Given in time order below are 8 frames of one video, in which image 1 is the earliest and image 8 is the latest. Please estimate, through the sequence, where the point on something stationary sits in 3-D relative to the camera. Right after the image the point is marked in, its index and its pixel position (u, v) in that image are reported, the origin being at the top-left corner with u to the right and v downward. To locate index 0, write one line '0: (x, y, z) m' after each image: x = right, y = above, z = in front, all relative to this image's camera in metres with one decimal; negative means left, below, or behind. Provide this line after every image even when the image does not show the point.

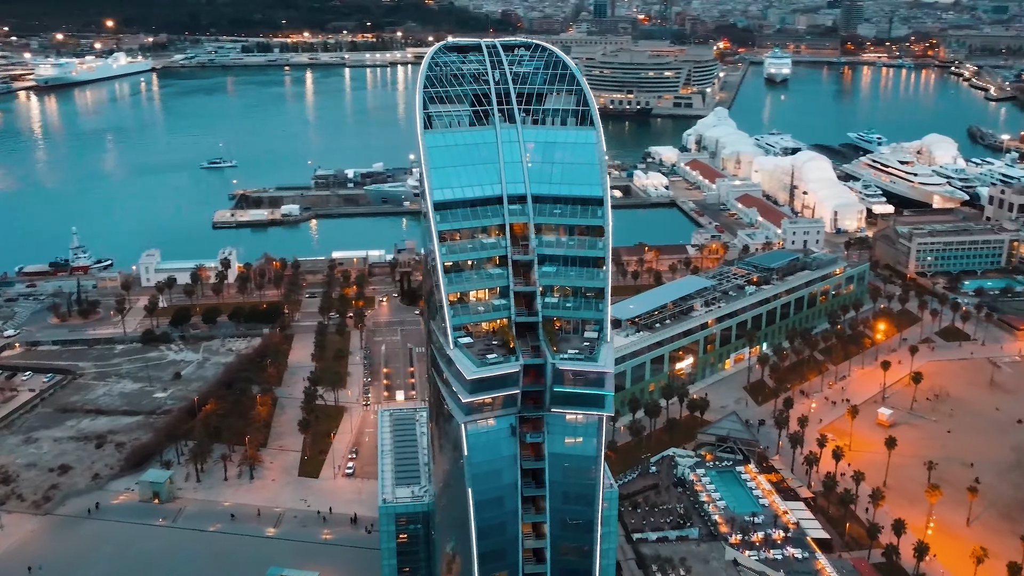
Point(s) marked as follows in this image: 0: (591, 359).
0: (+1.6, -1.4, +19.2) m
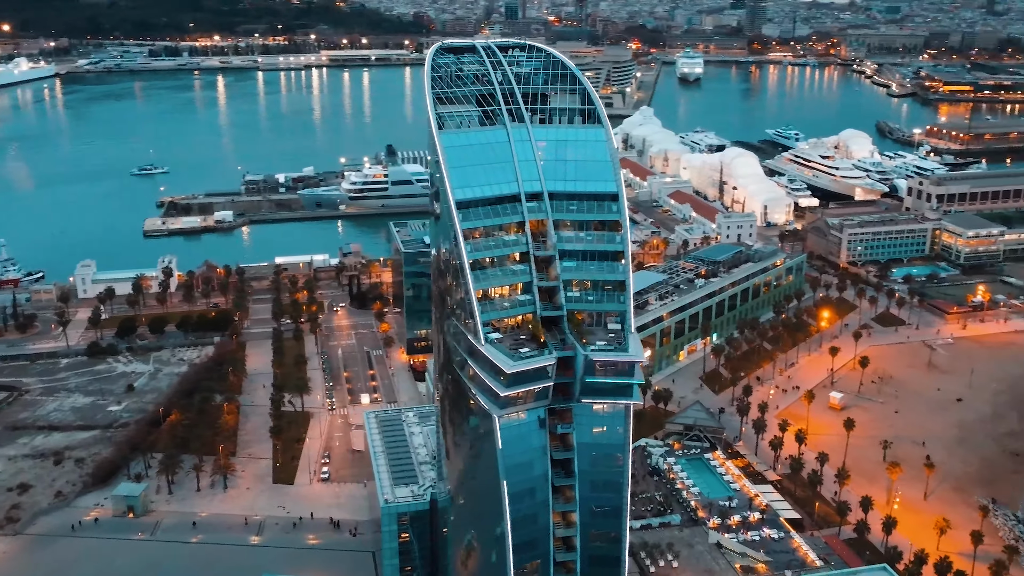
0: (+2.2, -1.2, +19.8) m
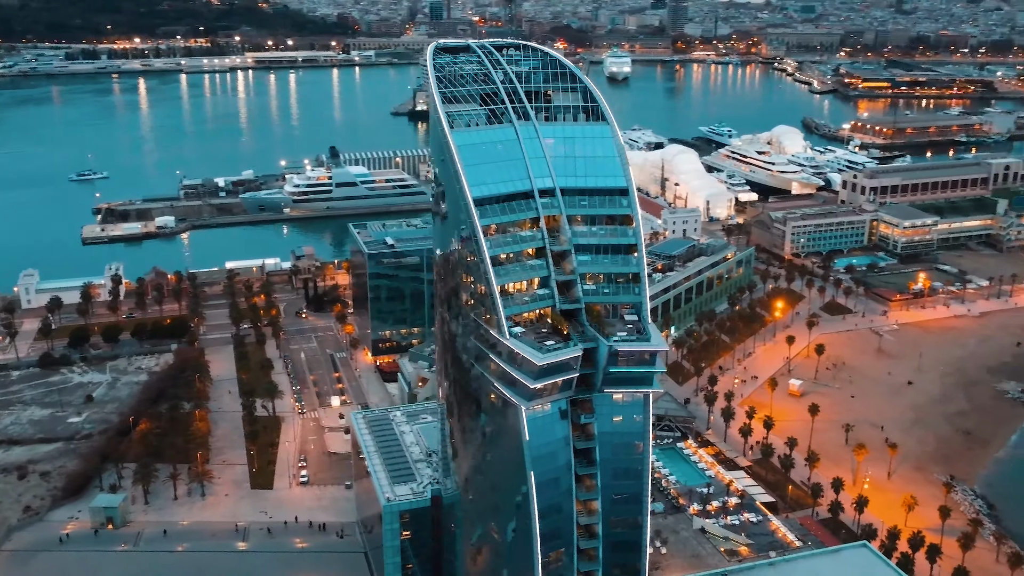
0: (+2.7, -1.1, +20.3) m
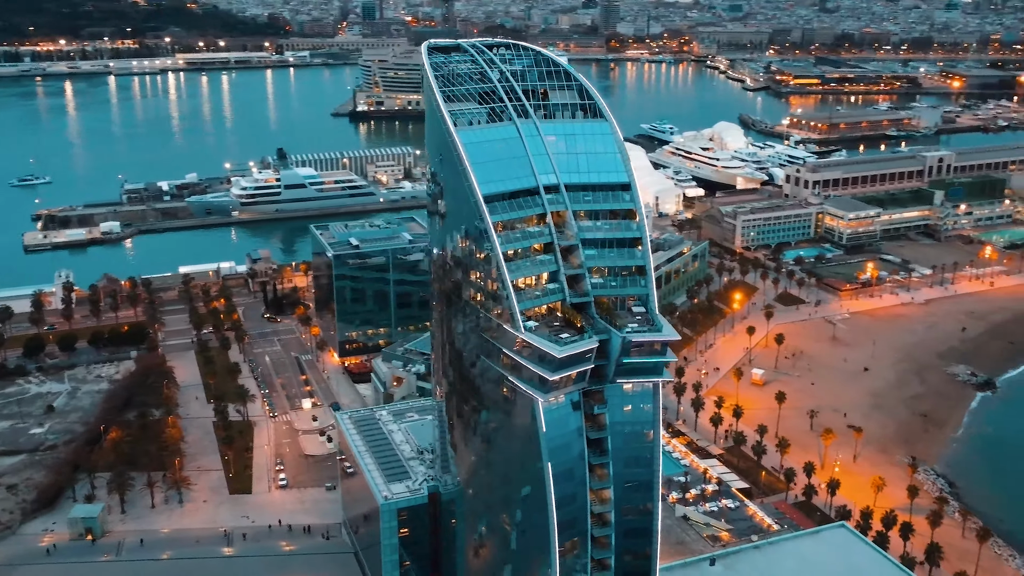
0: (+3.0, -0.9, +20.9) m
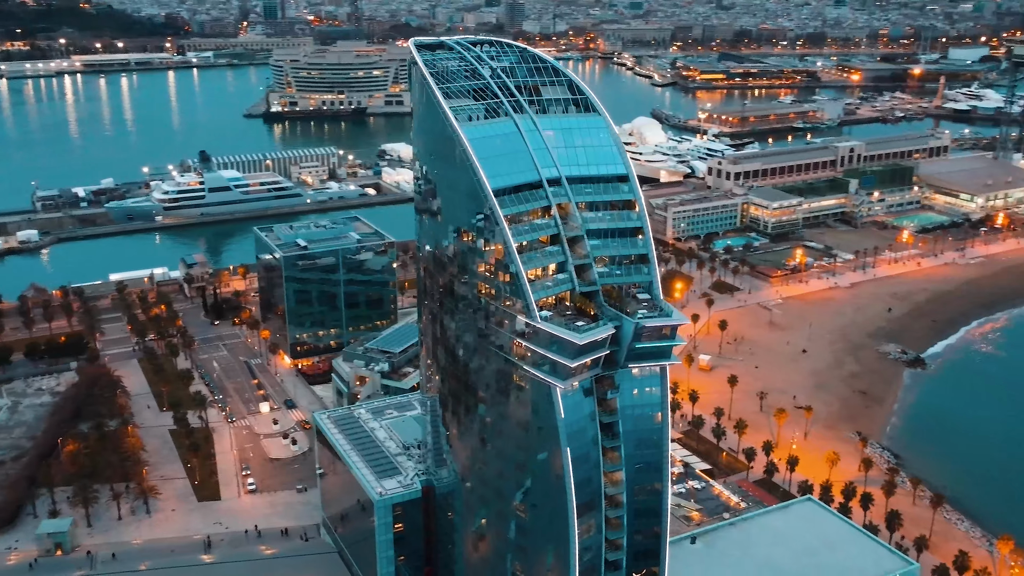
0: (+3.3, -0.6, +21.6) m
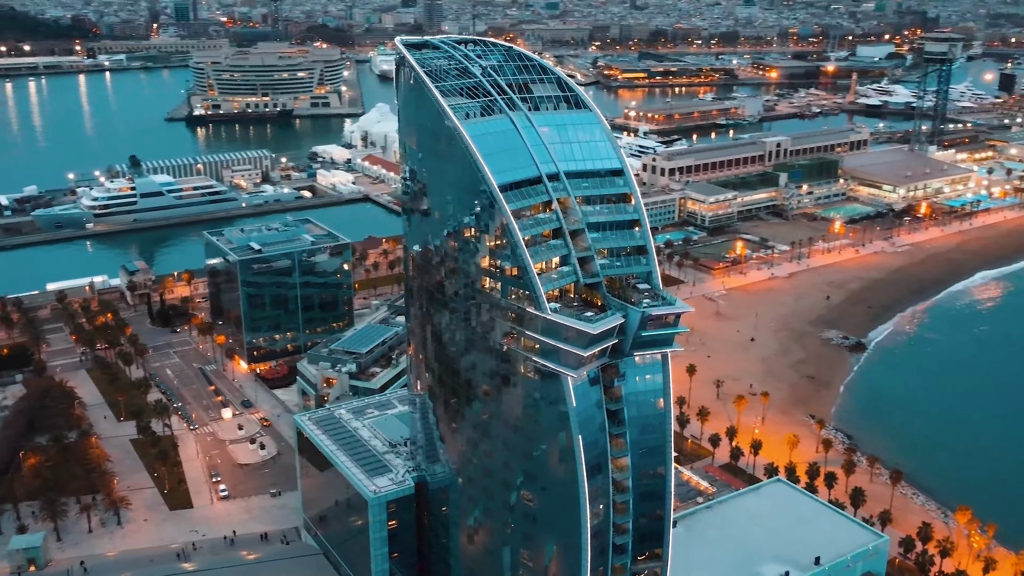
0: (+3.5, -0.4, +22.4) m
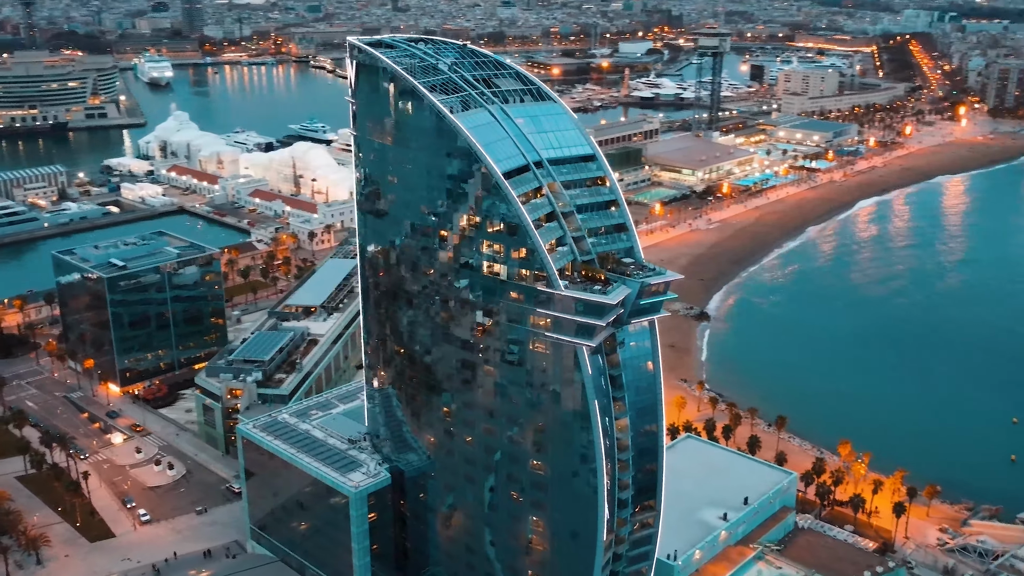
0: (+3.5, +0.4, +24.5) m
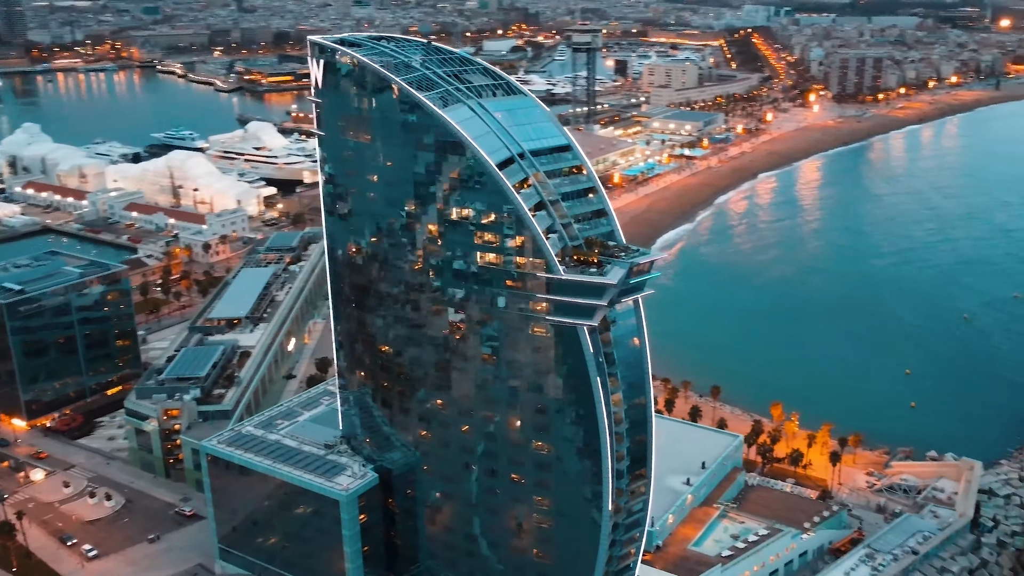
0: (+3.3, +0.7, +25.1) m
